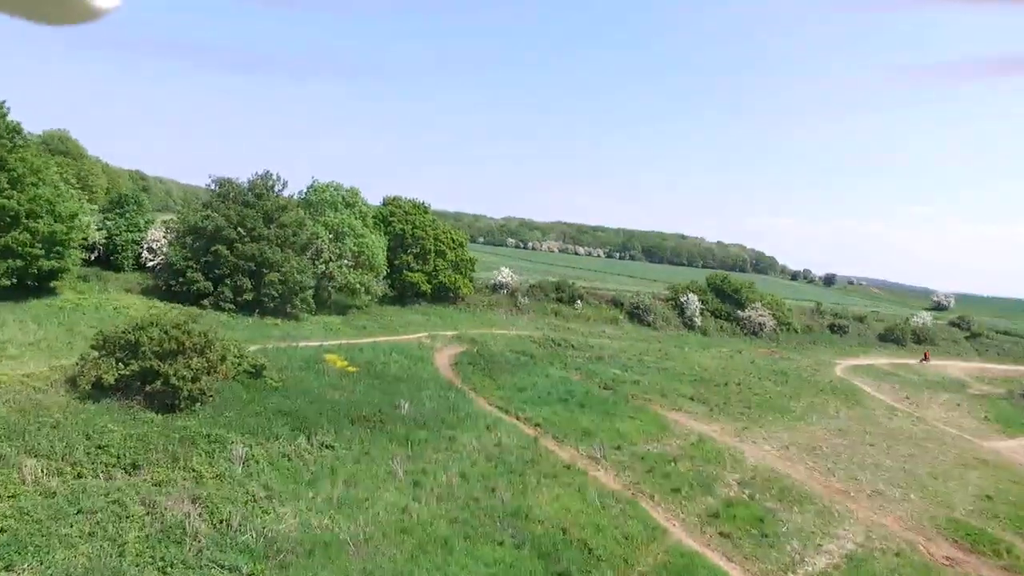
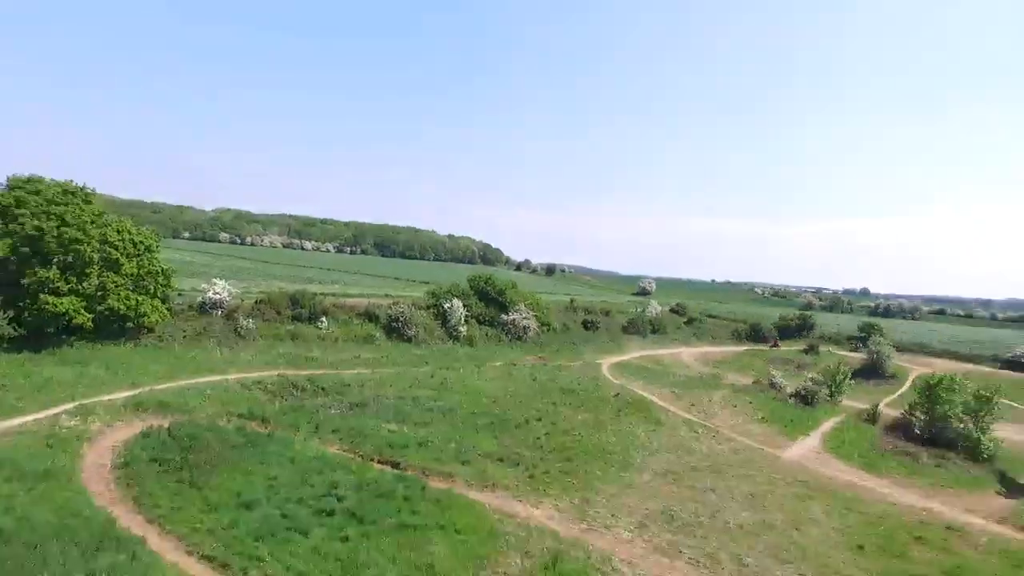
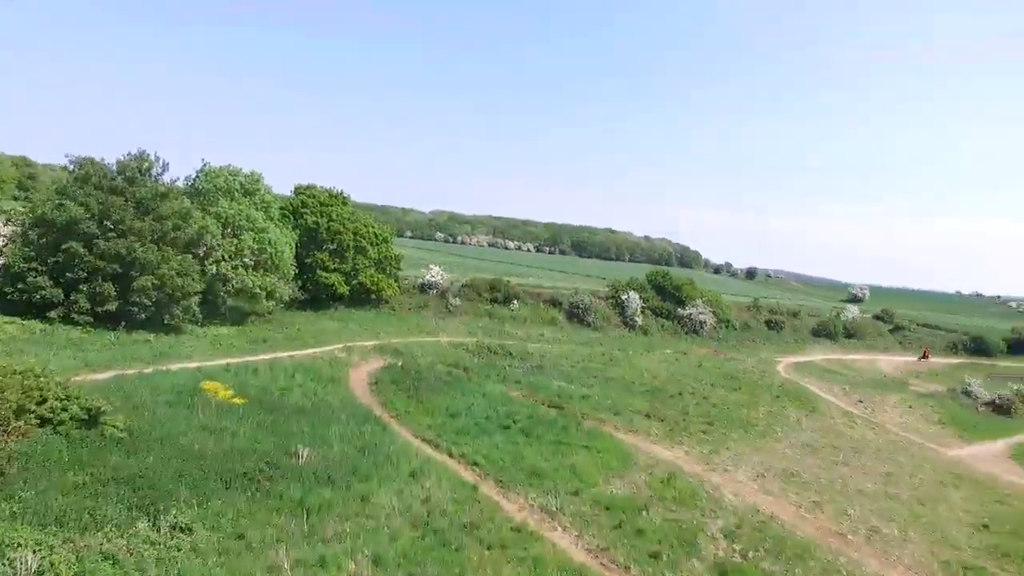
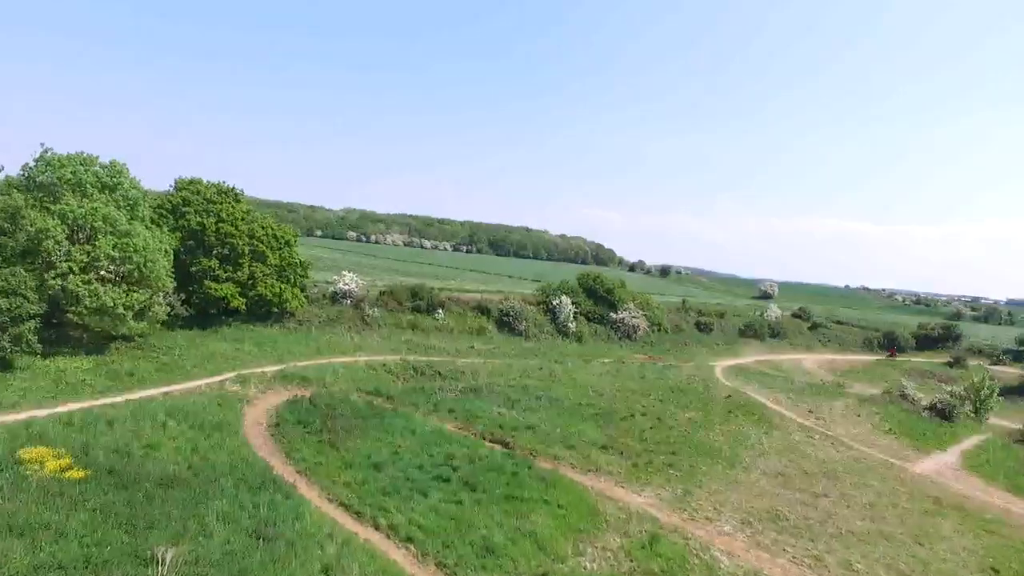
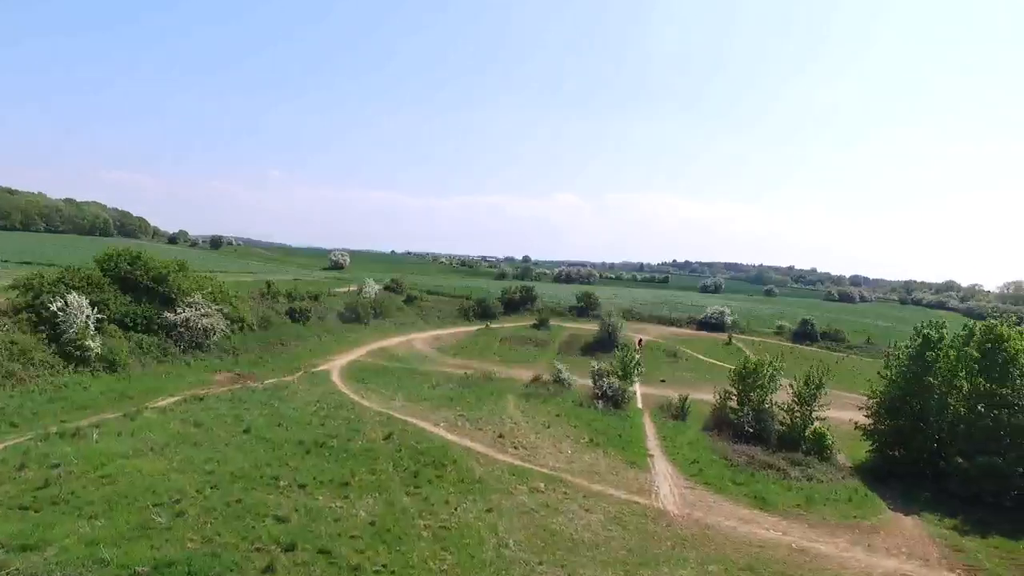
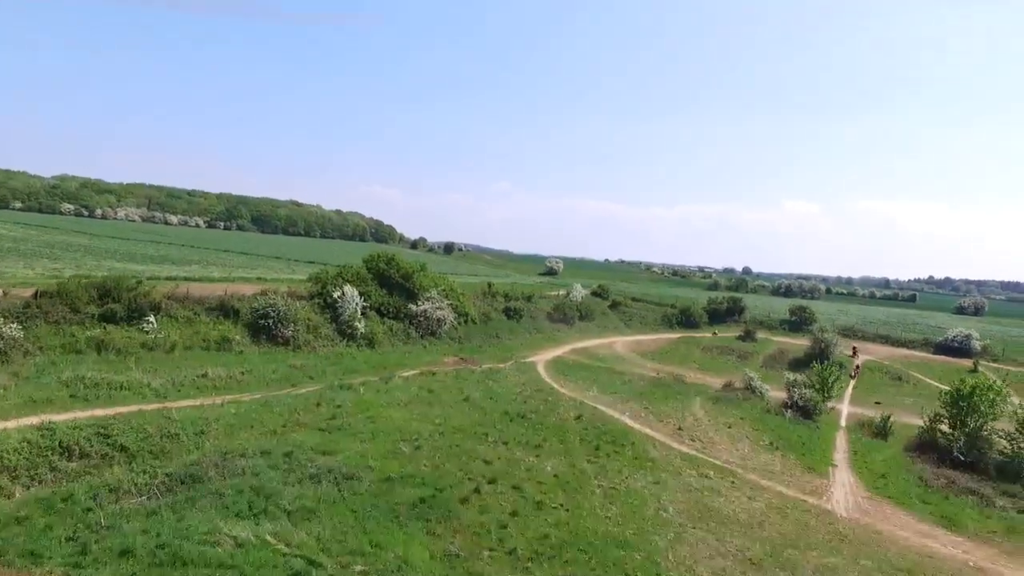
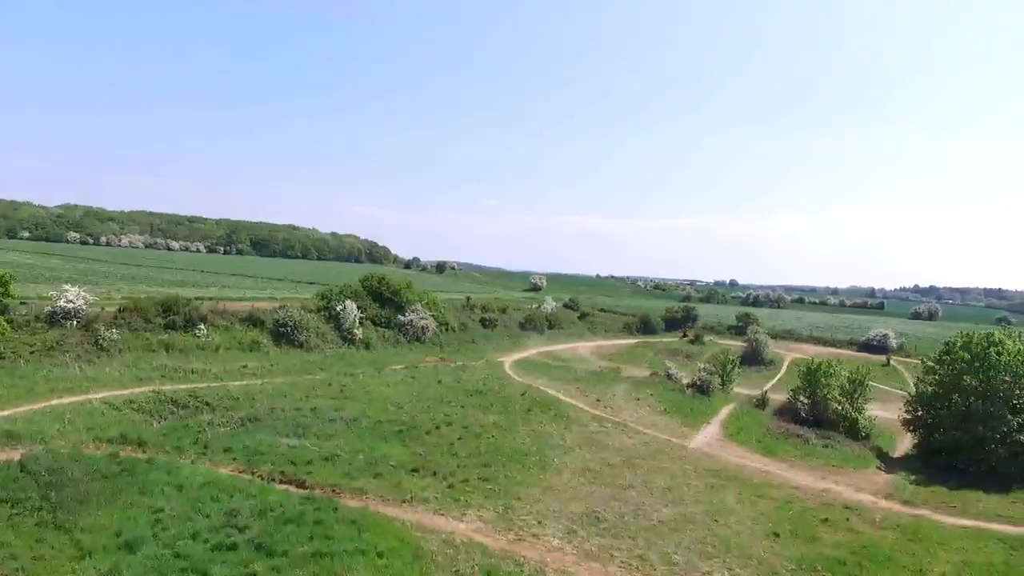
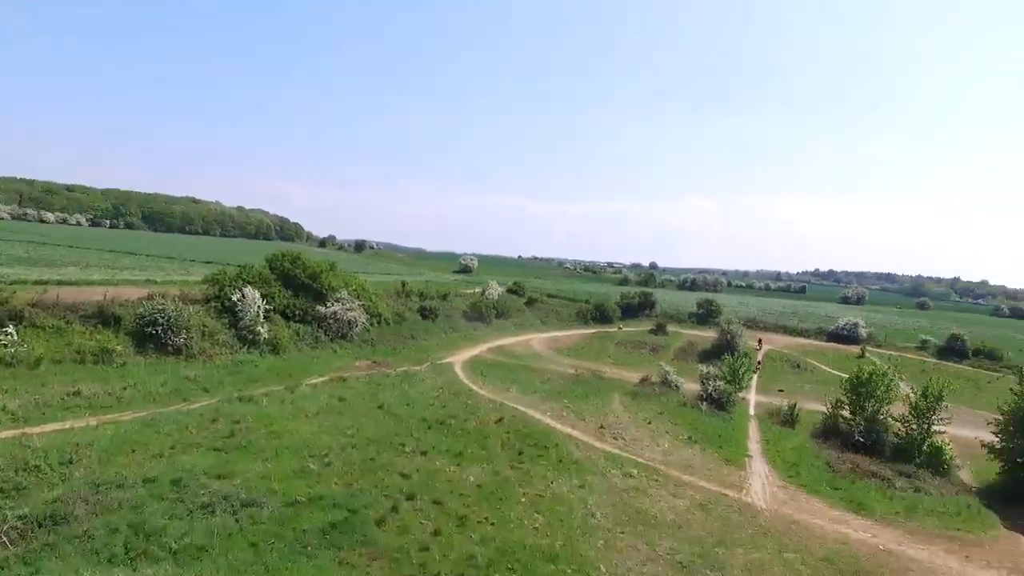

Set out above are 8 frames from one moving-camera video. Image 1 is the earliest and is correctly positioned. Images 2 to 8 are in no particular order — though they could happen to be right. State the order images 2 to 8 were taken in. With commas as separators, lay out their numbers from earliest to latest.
3, 4, 2, 7, 6, 8, 5
